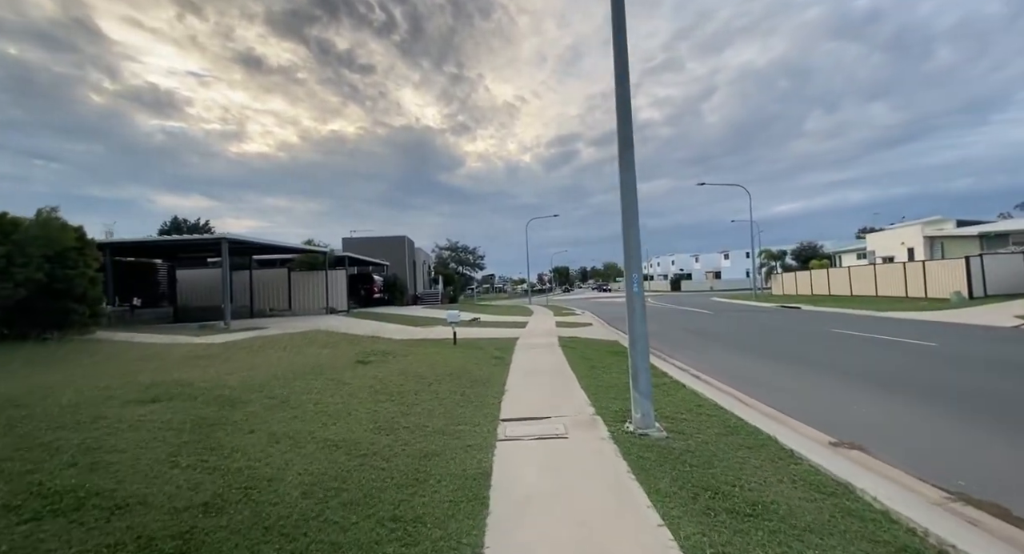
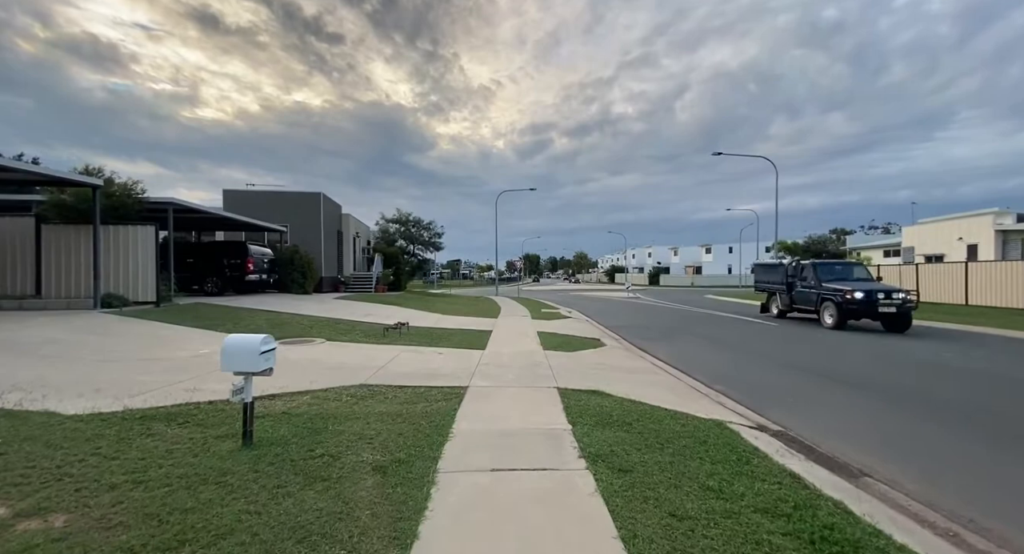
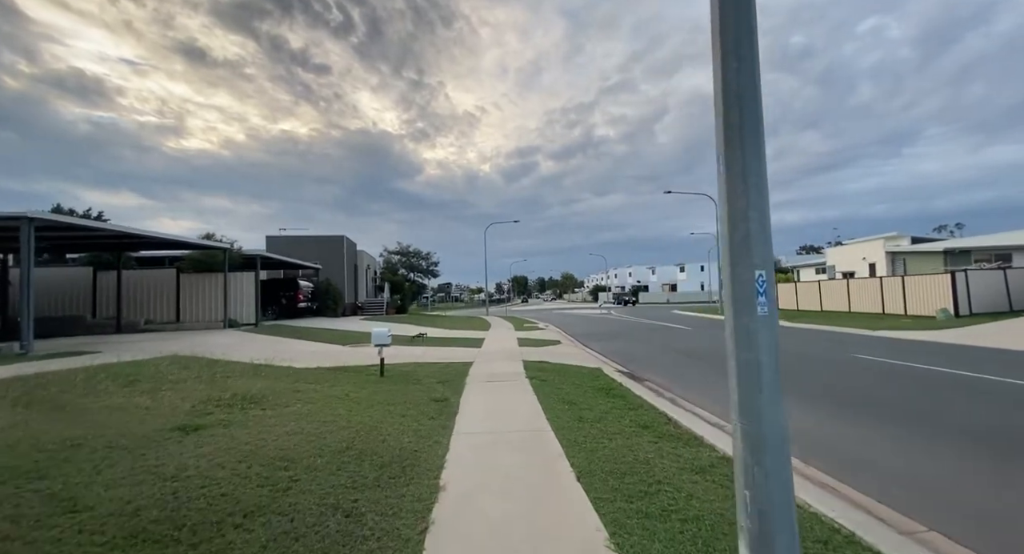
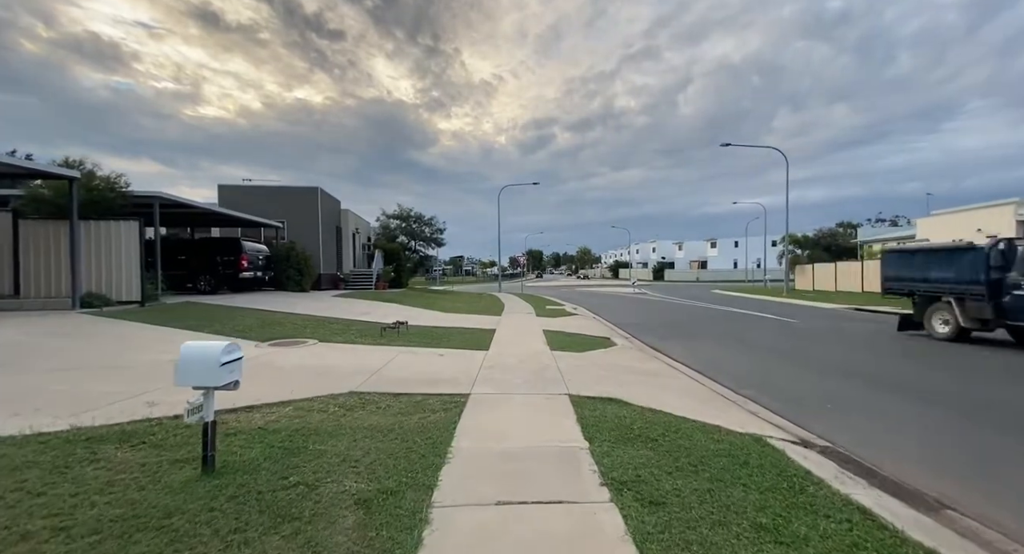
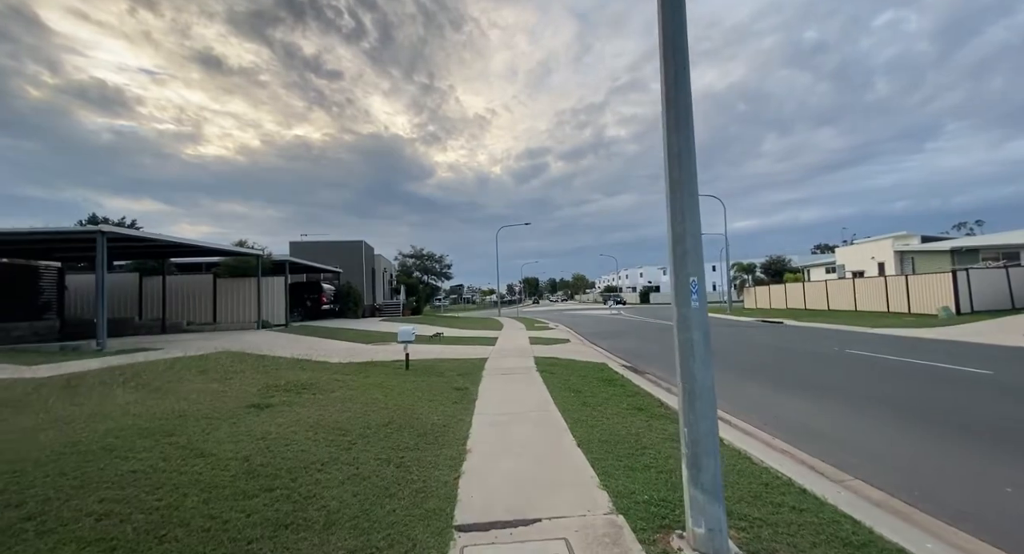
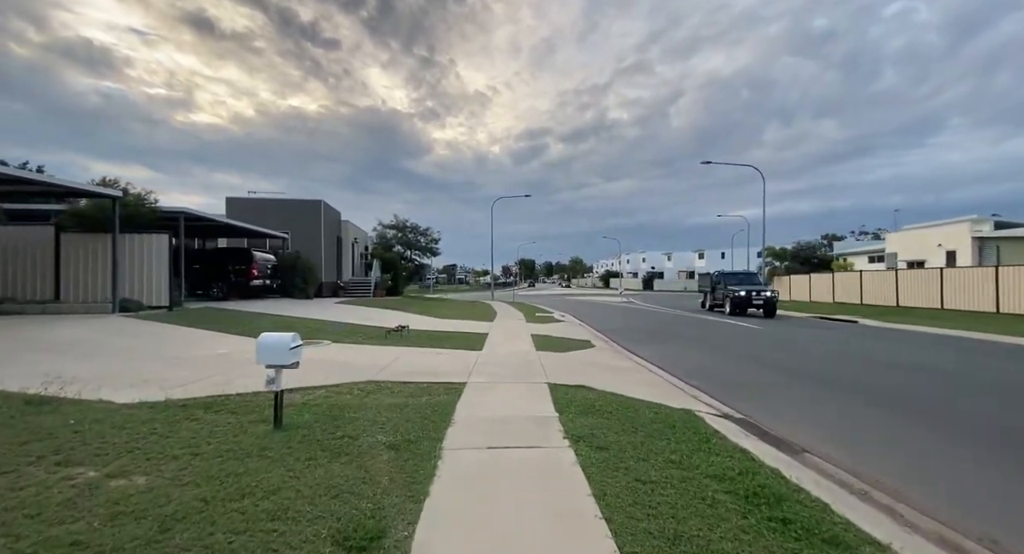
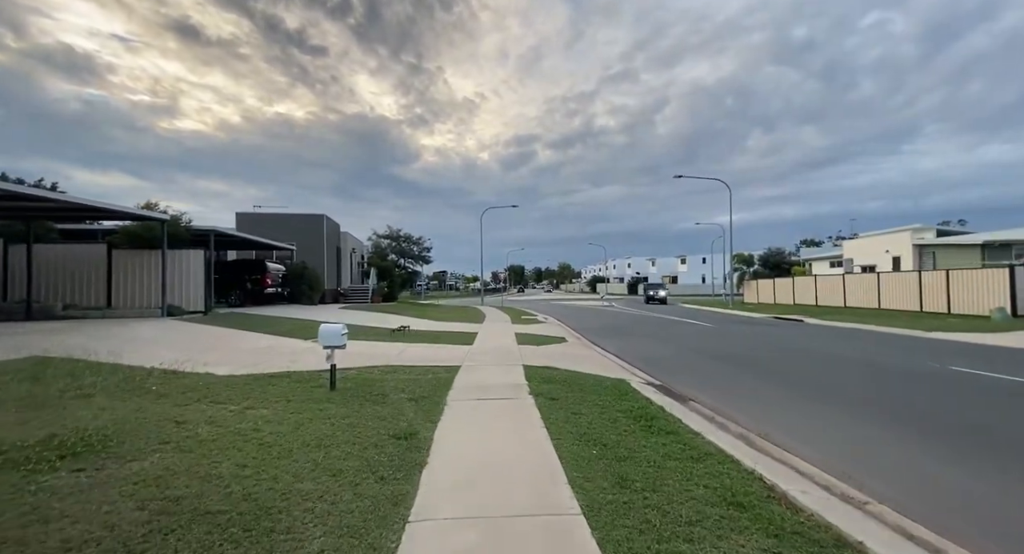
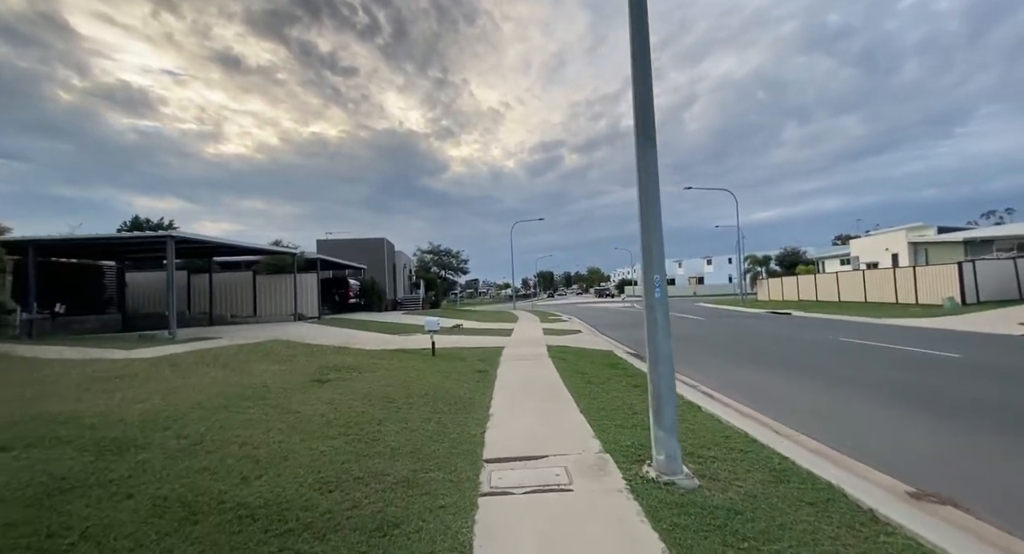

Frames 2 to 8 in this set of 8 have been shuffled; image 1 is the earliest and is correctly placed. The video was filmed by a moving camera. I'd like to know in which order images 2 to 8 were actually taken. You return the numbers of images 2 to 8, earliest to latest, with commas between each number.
8, 5, 3, 7, 6, 2, 4
